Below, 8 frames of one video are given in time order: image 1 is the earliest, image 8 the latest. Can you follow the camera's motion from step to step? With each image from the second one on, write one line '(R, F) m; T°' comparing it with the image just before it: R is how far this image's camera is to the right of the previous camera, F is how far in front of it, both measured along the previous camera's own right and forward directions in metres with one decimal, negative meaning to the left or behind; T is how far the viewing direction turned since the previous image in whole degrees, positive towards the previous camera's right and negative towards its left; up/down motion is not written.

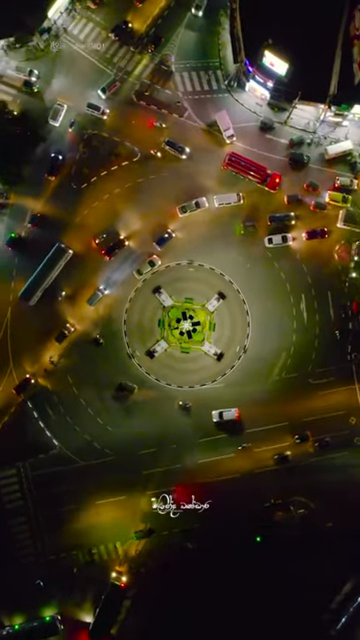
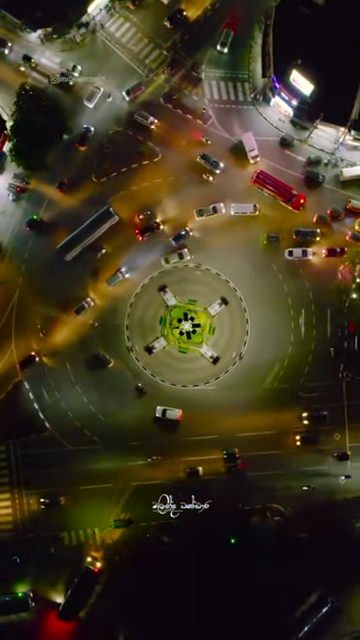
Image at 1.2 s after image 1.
(+1.2, -1.2) m; -1°
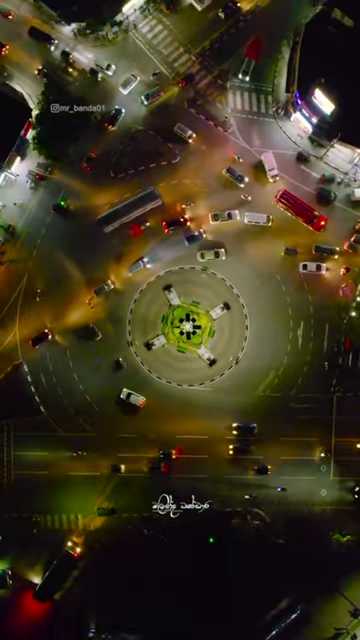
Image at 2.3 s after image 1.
(0.0, -1.4) m; 0°
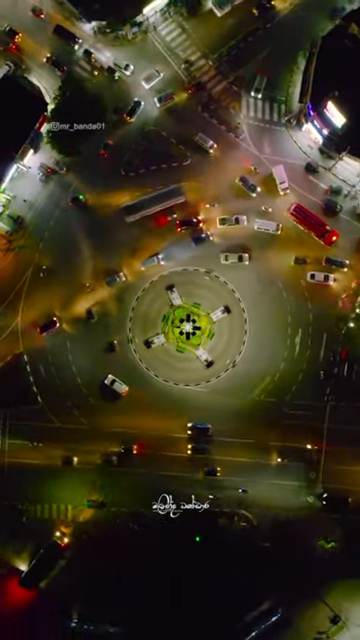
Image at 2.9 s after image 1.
(0.0, -0.8) m; 0°
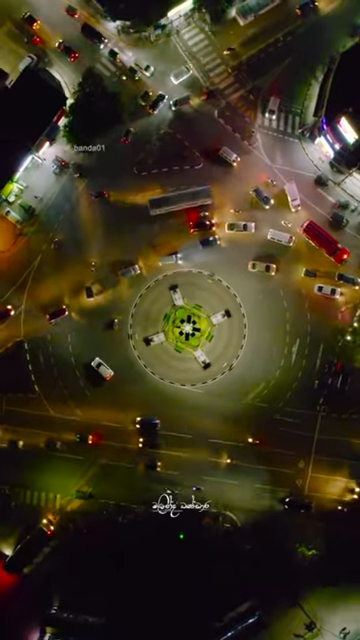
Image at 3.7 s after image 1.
(+0.1, -1.0) m; 0°
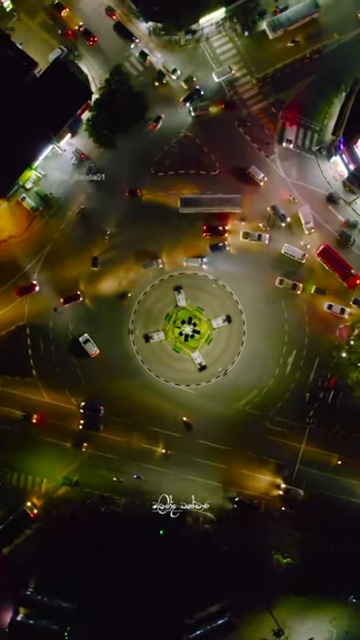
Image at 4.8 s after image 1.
(0.0, -1.2) m; 0°
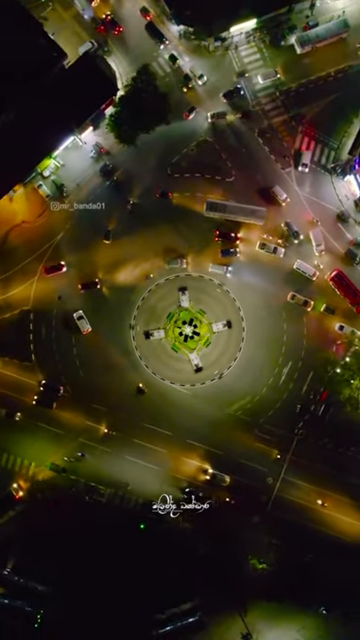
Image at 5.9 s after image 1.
(-0.1, -1.0) m; 0°
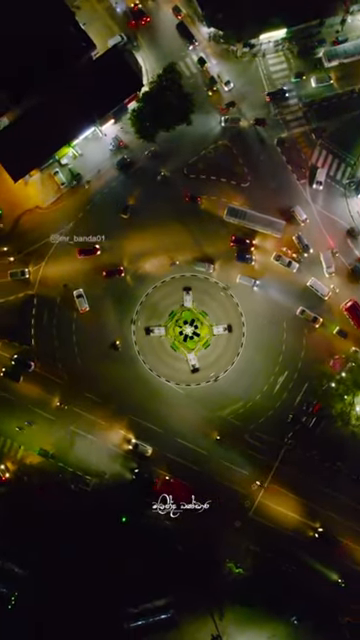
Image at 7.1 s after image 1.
(0.0, -0.4) m; 0°
